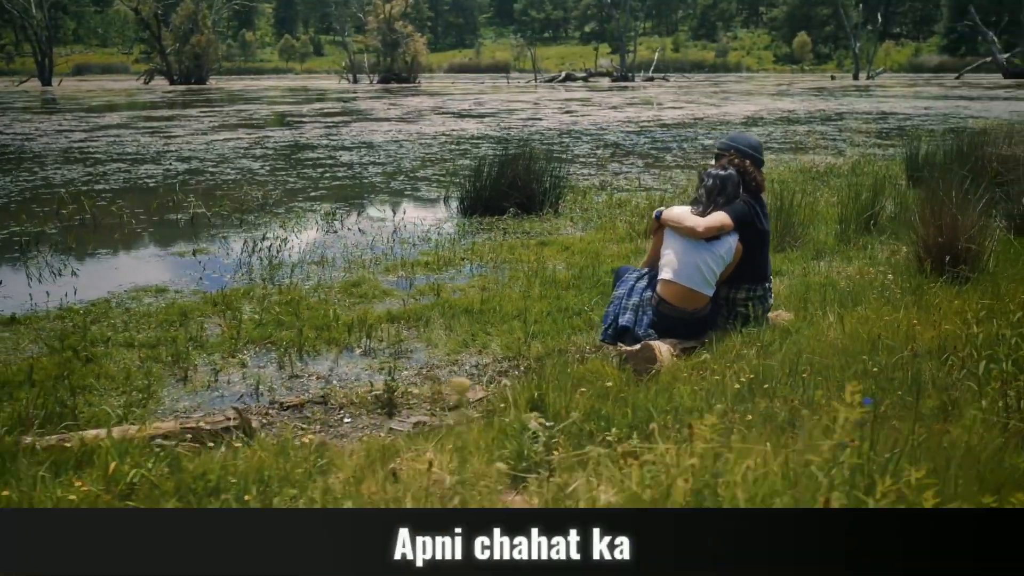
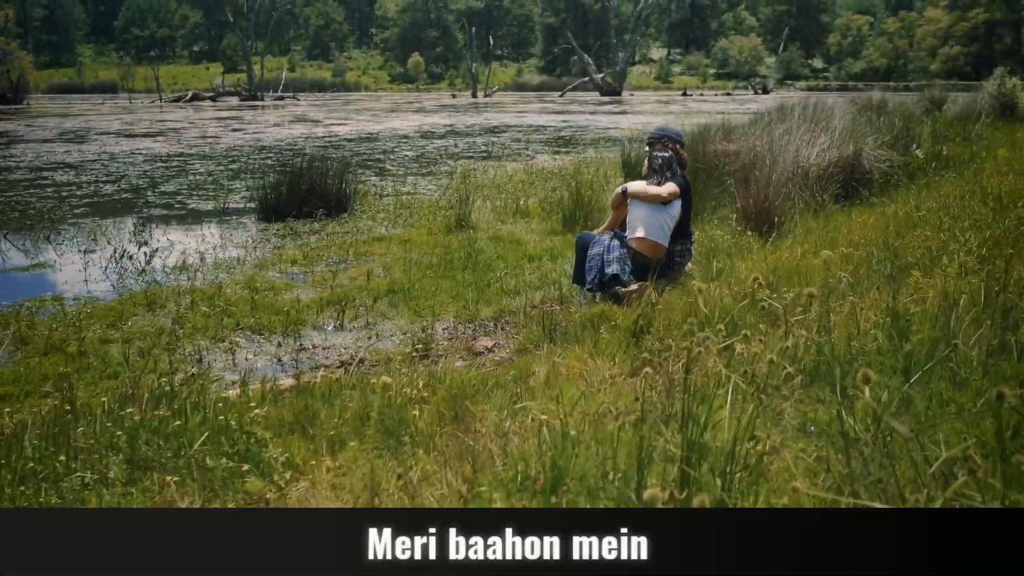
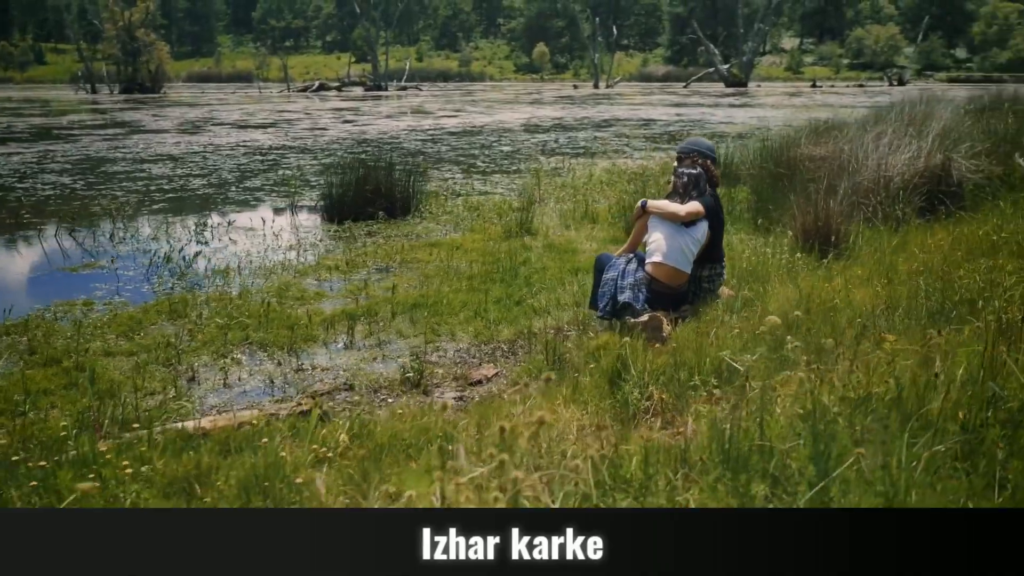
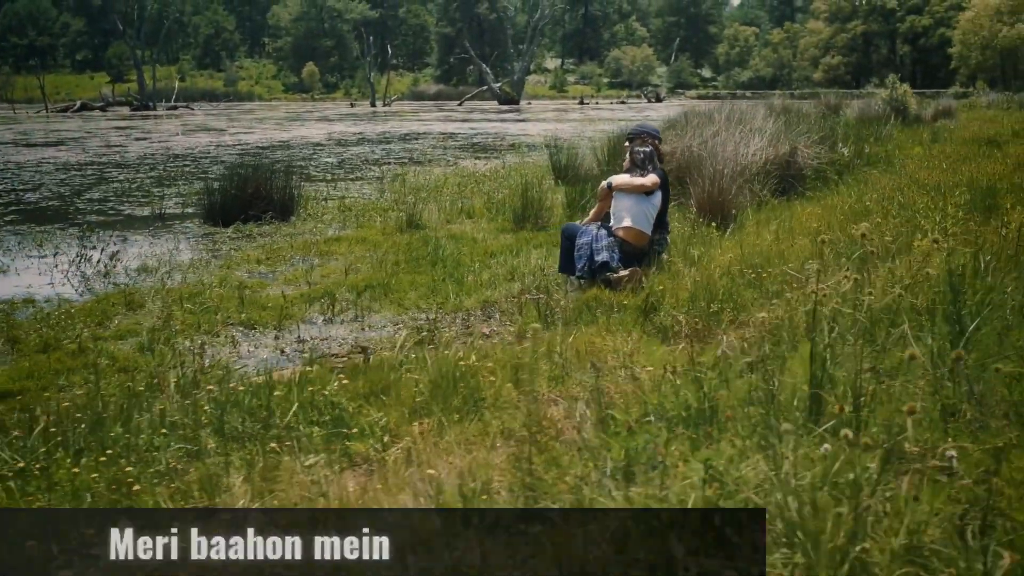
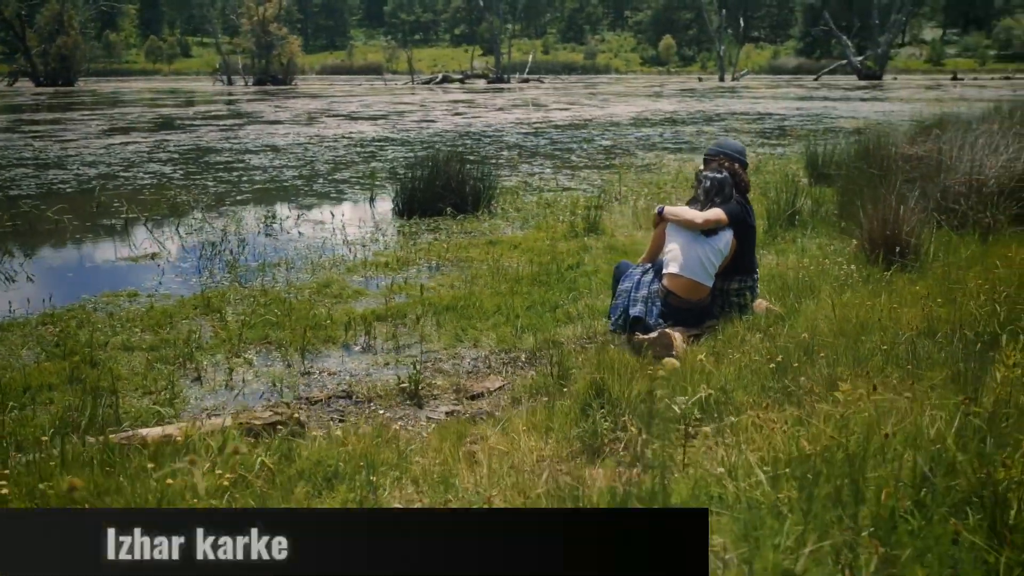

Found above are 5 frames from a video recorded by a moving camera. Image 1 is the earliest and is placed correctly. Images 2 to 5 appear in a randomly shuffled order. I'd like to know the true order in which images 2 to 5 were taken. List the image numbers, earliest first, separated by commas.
5, 3, 2, 4
